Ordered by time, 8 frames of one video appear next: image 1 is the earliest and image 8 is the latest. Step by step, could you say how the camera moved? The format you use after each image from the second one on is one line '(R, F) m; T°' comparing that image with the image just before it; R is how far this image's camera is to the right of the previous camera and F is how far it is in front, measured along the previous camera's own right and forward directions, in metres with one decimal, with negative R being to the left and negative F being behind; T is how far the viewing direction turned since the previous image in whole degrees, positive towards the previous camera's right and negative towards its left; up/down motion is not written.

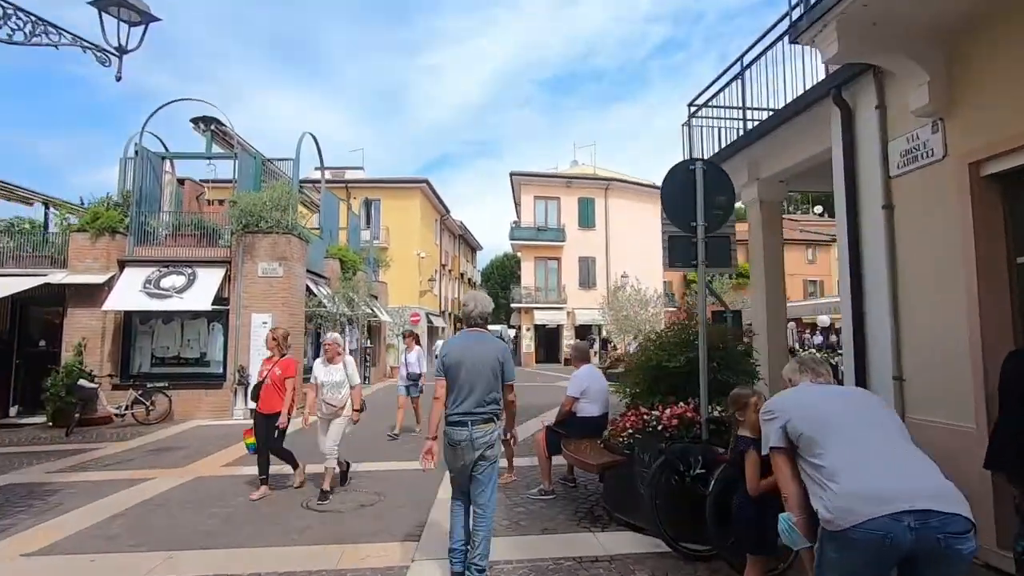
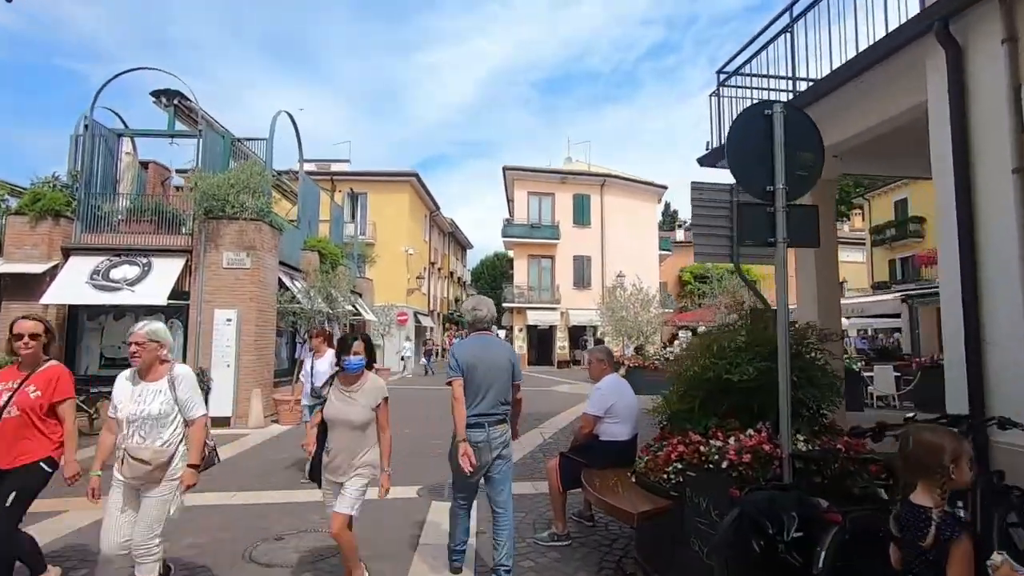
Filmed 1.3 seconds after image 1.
(-0.2, +1.4) m; +1°
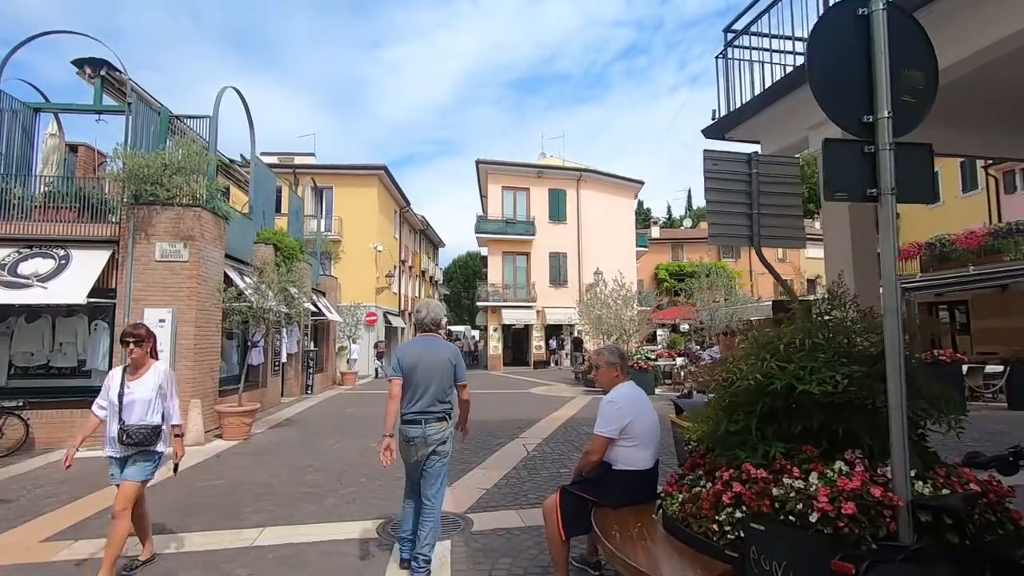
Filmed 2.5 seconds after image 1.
(-0.1, +1.2) m; +3°
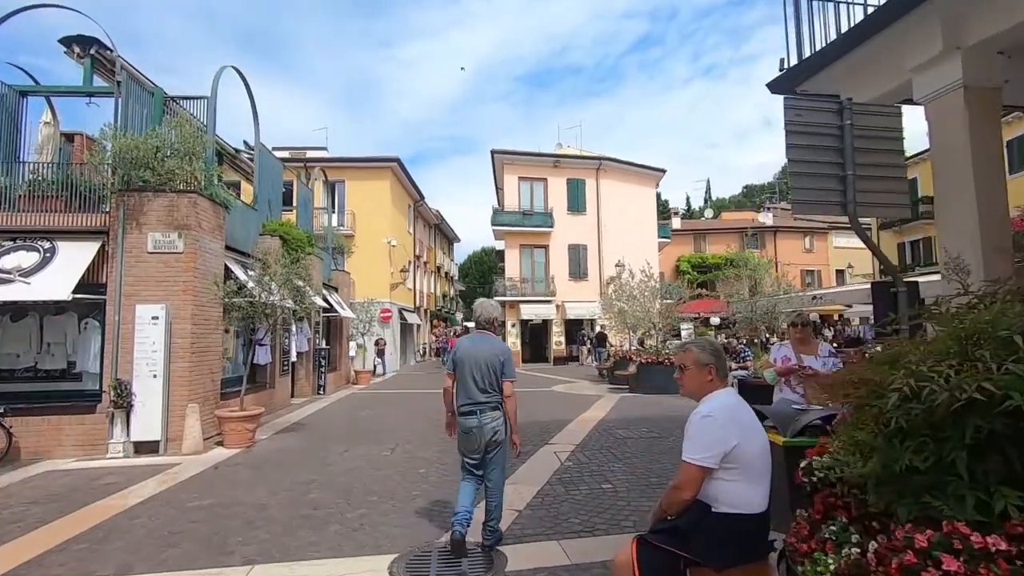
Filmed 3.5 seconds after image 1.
(-0.2, +1.0) m; -2°
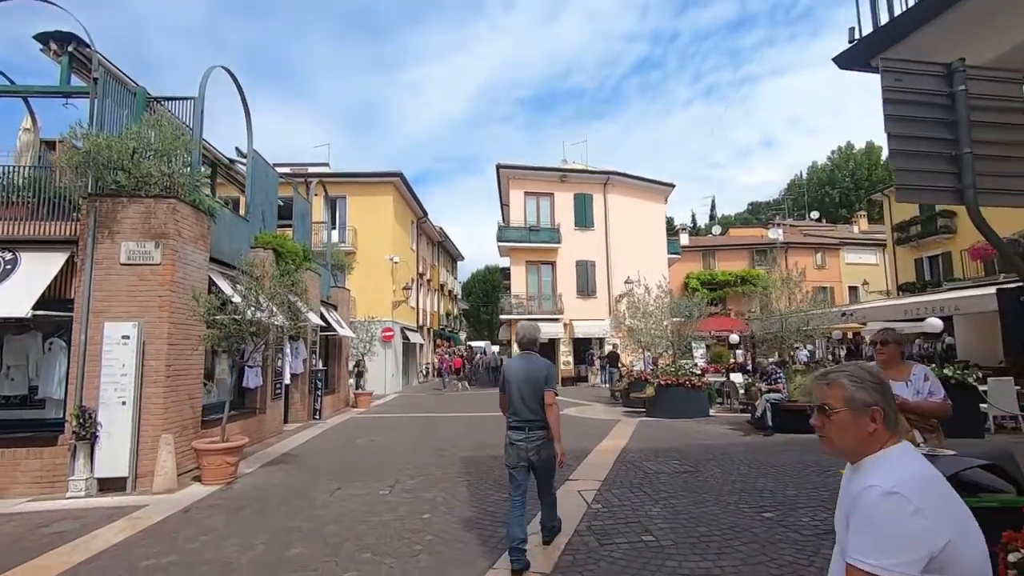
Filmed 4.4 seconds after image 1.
(-0.2, +1.0) m; 0°
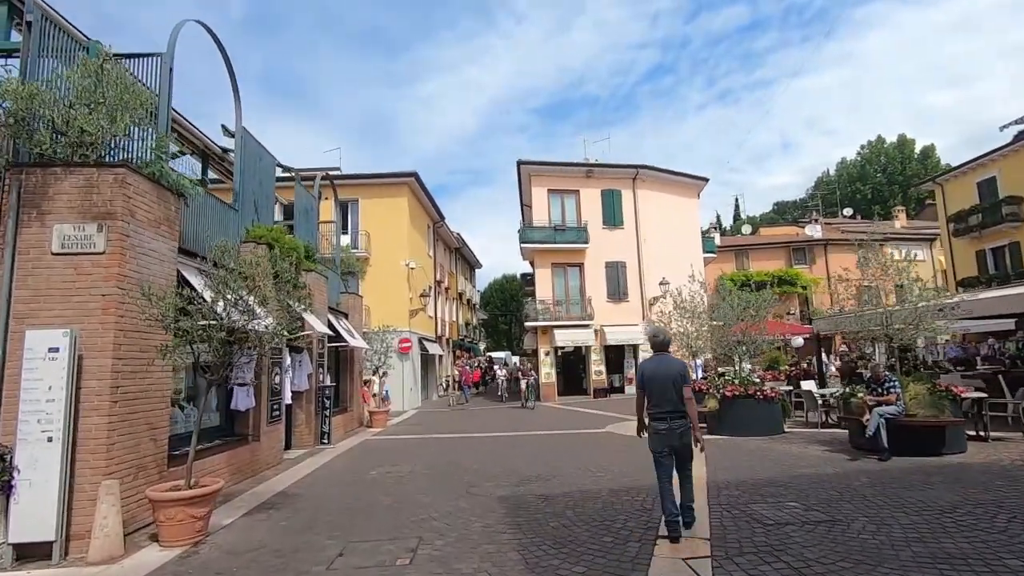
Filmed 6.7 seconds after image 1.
(-0.5, +2.2) m; -2°
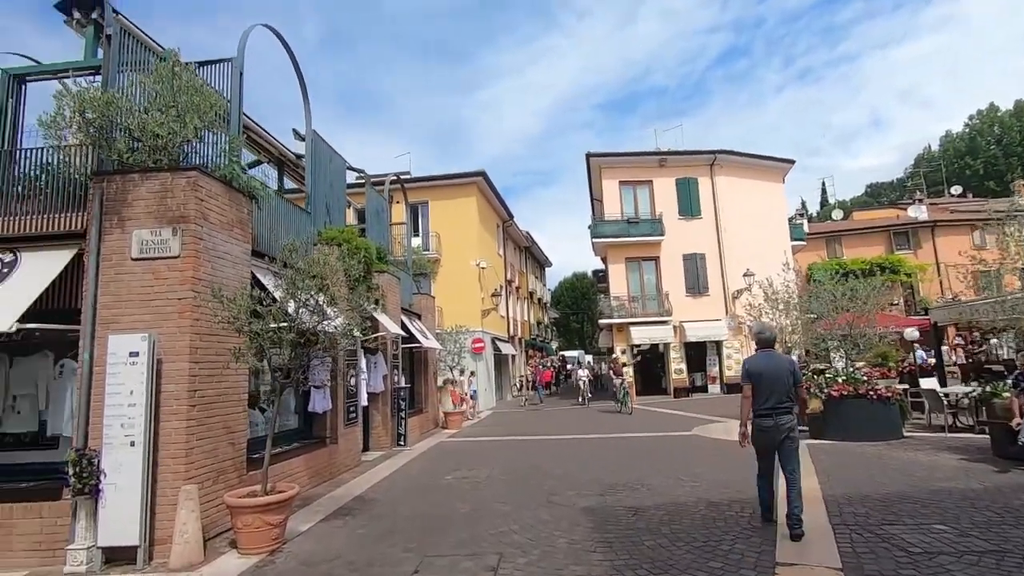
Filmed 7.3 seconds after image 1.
(-0.1, +0.6) m; -7°
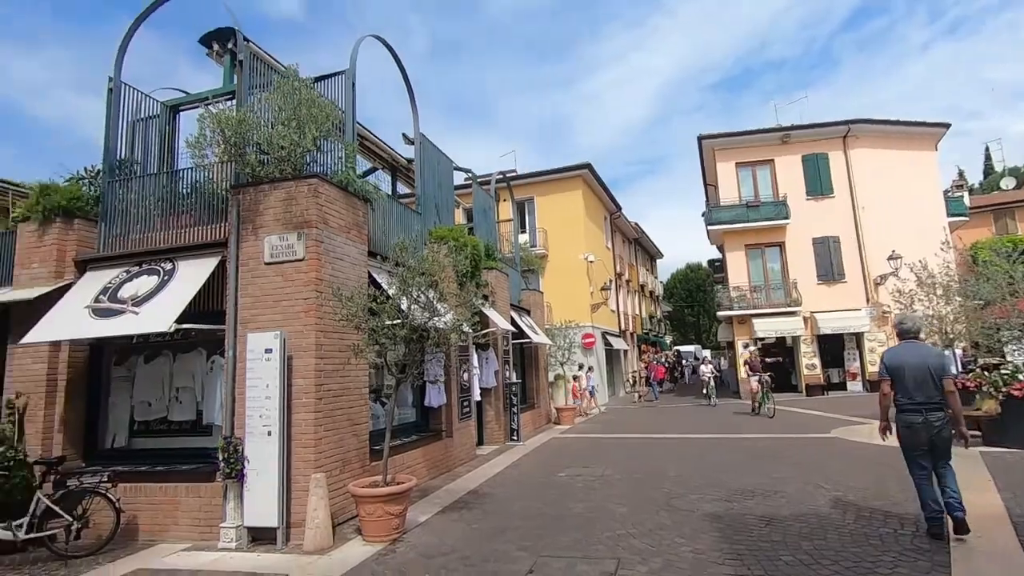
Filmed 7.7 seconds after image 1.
(0.0, +0.2) m; -12°
